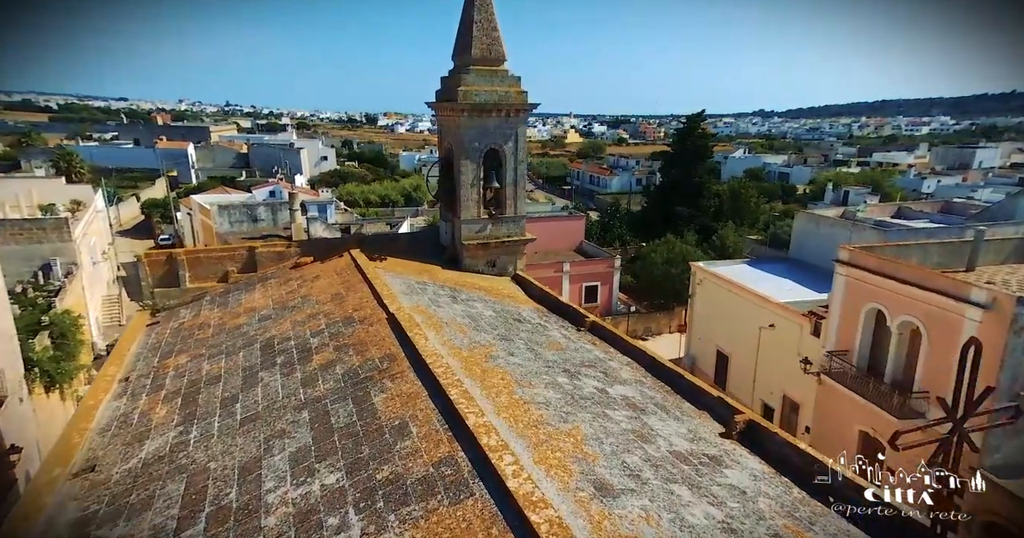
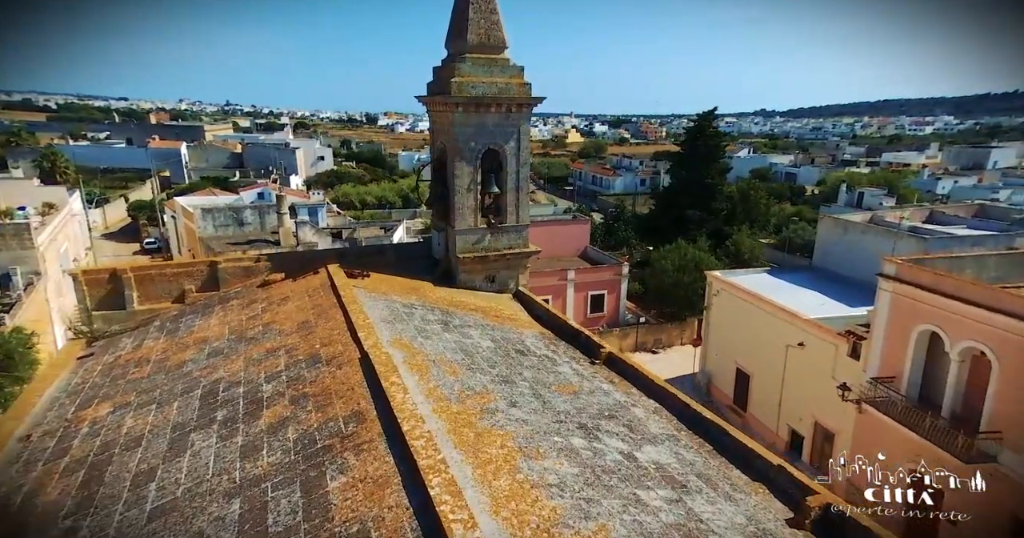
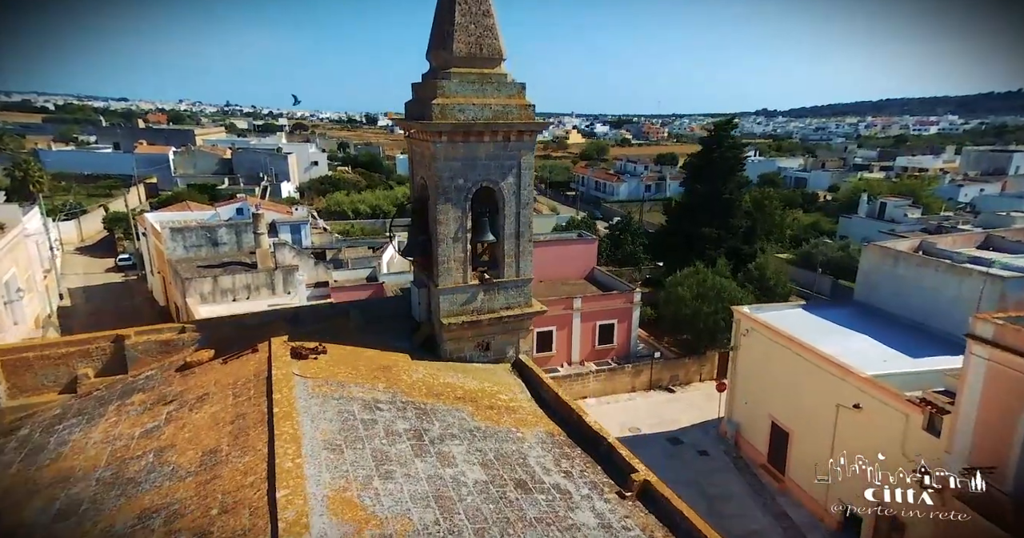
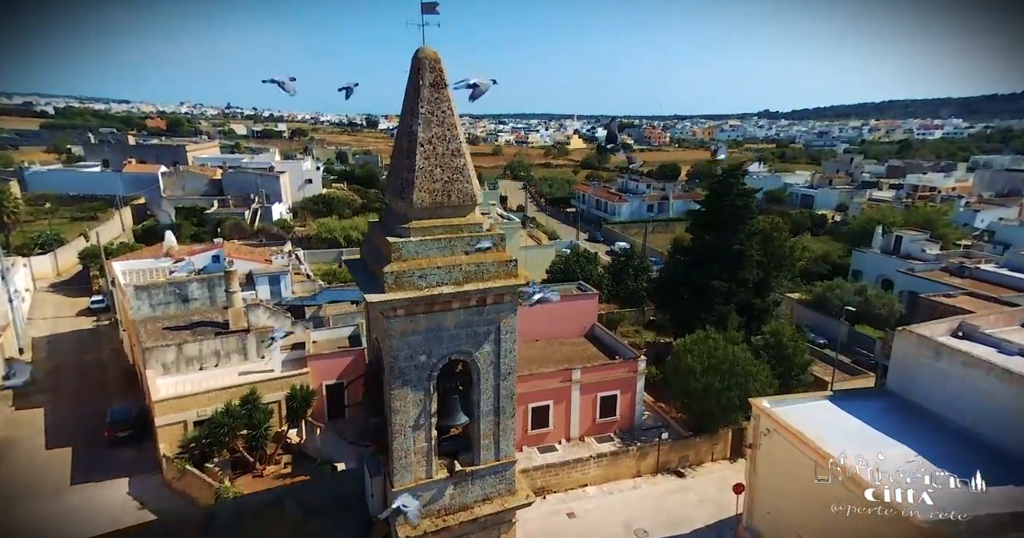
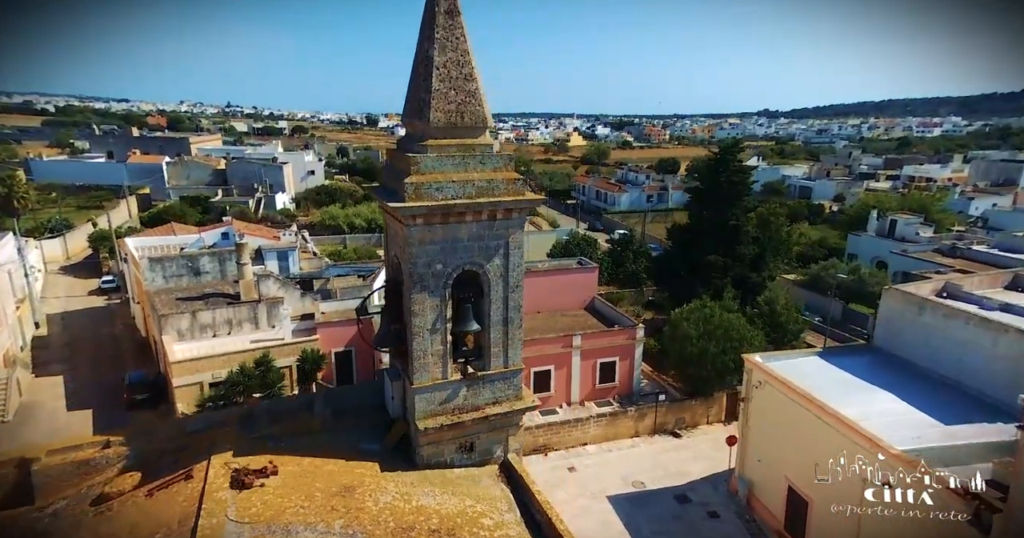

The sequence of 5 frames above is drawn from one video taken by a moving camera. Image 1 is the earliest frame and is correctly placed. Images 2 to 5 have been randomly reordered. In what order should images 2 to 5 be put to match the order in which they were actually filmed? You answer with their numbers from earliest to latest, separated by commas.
2, 3, 5, 4
